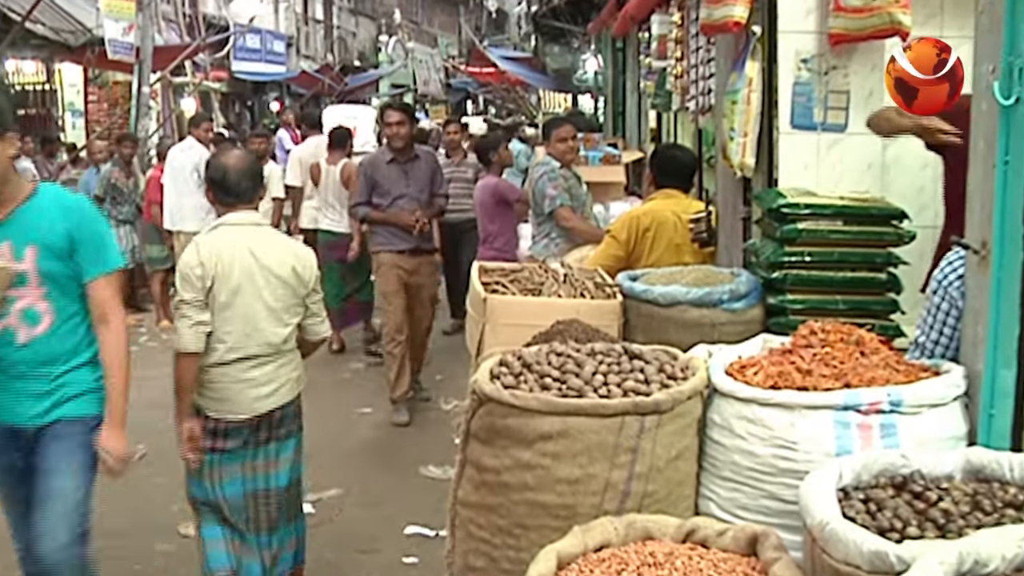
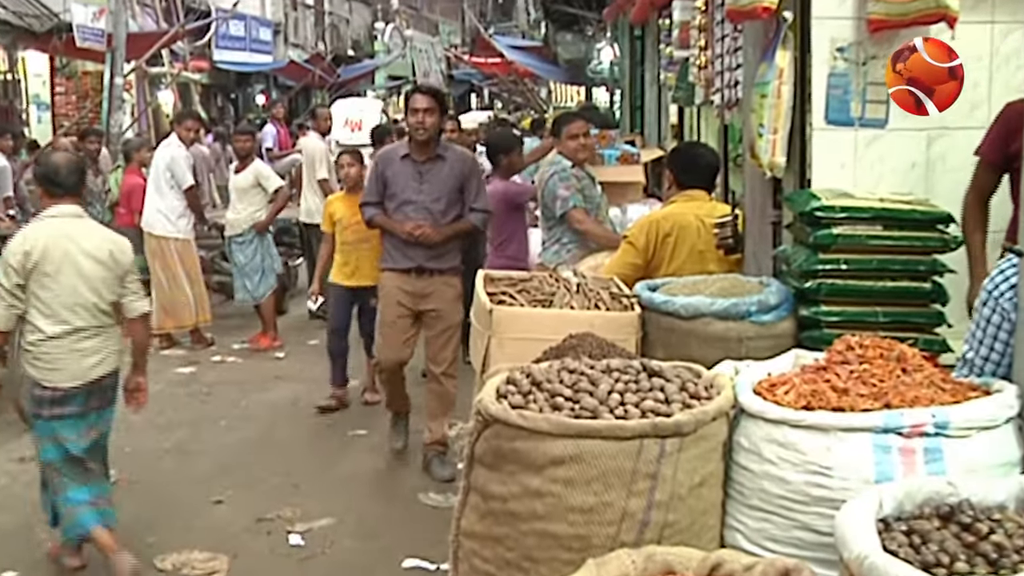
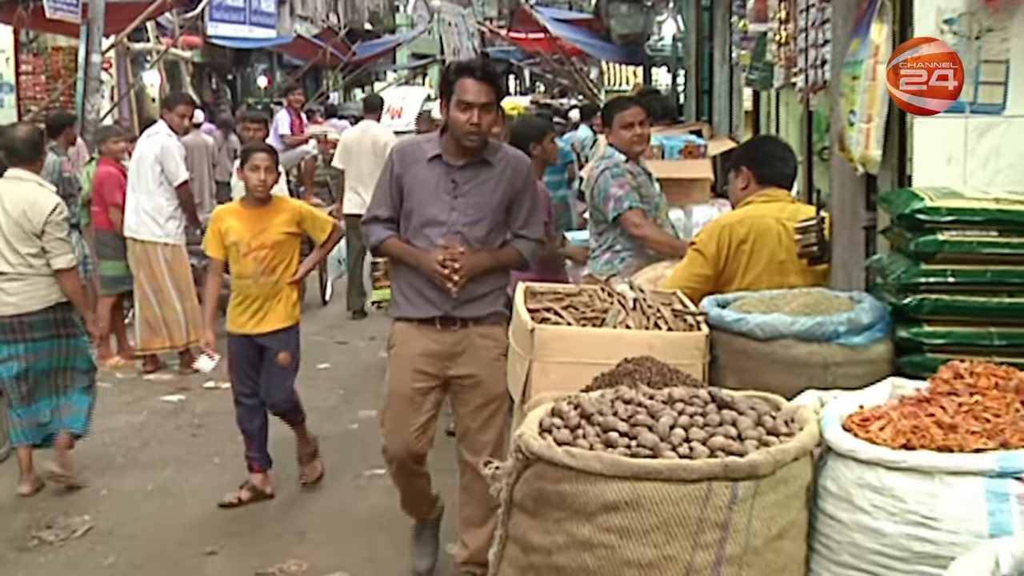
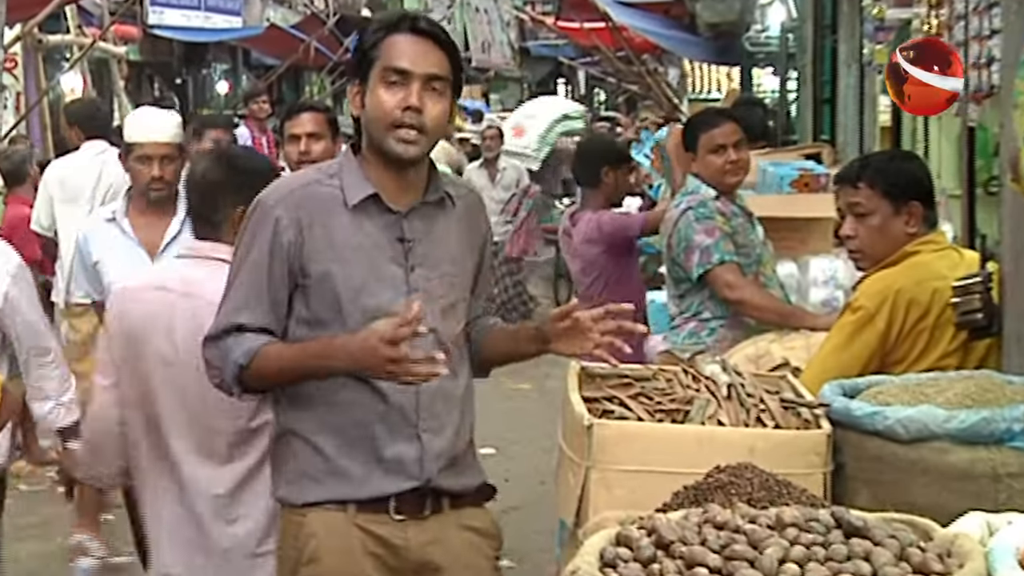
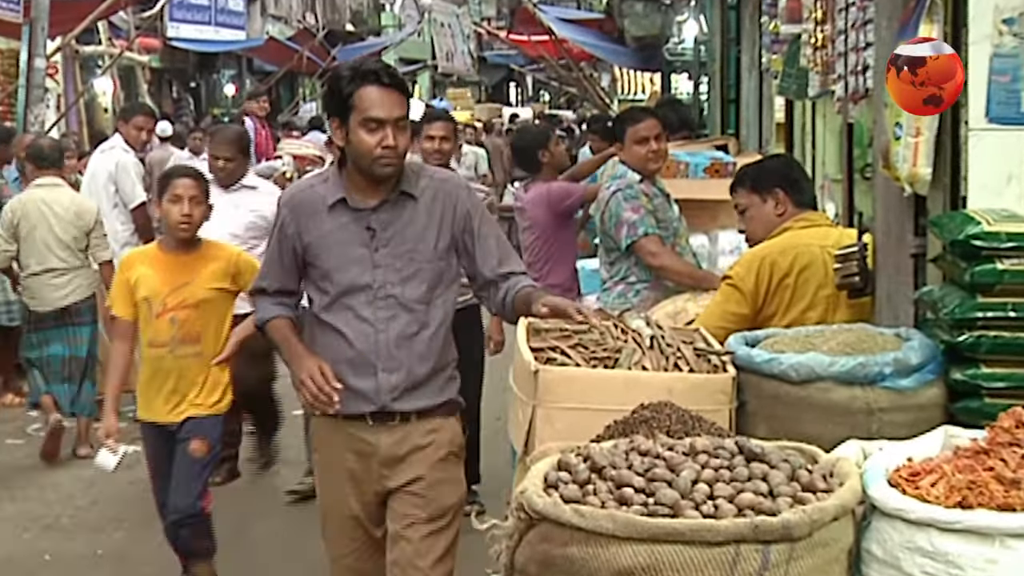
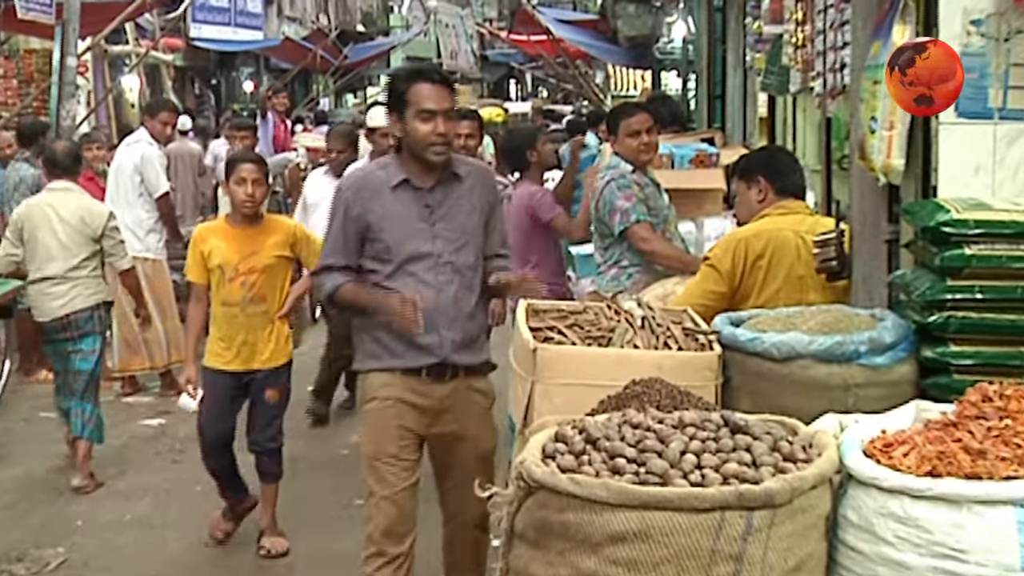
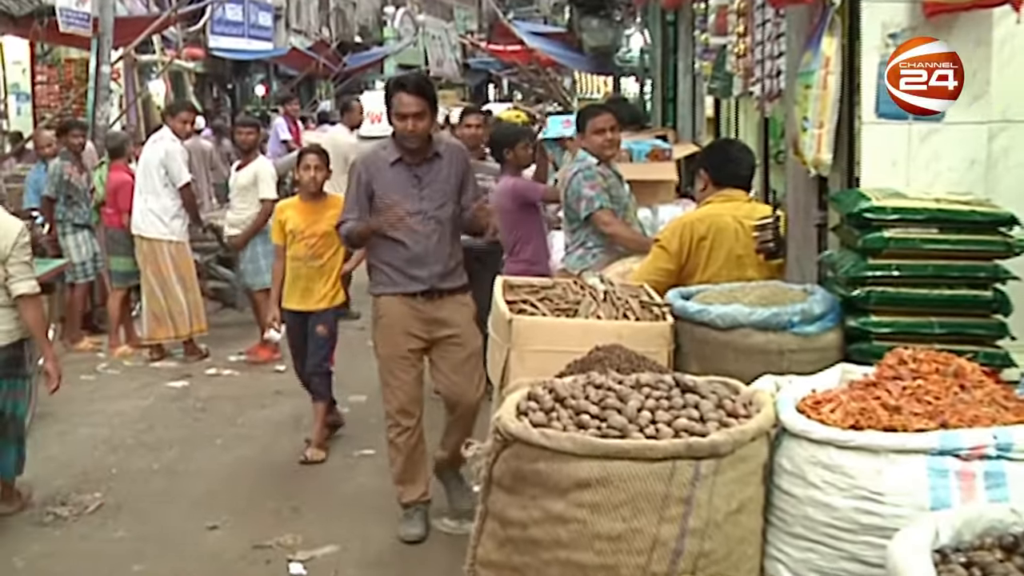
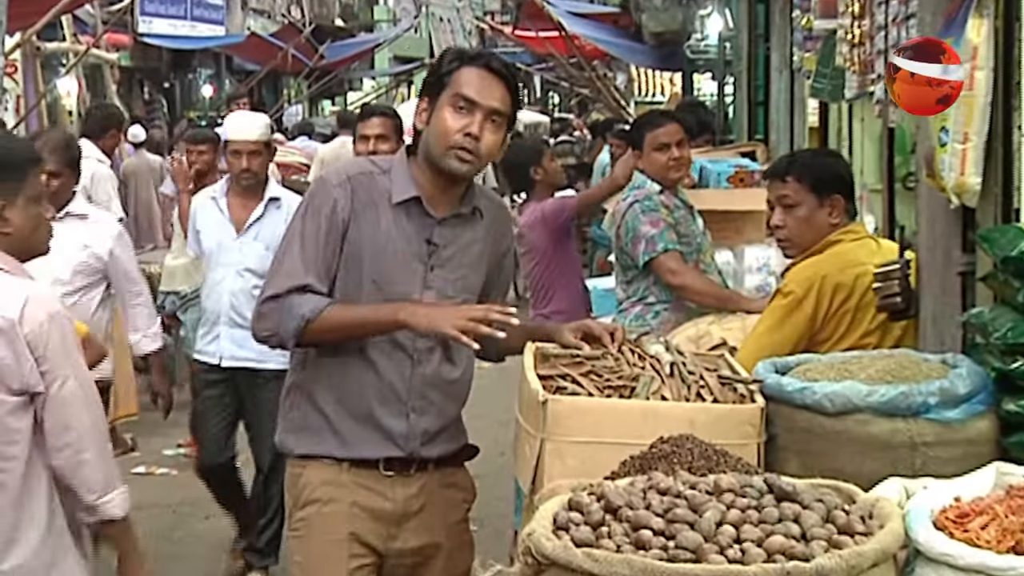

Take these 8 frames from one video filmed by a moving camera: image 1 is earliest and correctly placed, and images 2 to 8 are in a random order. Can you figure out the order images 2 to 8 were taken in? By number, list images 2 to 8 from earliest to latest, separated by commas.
2, 7, 3, 6, 5, 8, 4
